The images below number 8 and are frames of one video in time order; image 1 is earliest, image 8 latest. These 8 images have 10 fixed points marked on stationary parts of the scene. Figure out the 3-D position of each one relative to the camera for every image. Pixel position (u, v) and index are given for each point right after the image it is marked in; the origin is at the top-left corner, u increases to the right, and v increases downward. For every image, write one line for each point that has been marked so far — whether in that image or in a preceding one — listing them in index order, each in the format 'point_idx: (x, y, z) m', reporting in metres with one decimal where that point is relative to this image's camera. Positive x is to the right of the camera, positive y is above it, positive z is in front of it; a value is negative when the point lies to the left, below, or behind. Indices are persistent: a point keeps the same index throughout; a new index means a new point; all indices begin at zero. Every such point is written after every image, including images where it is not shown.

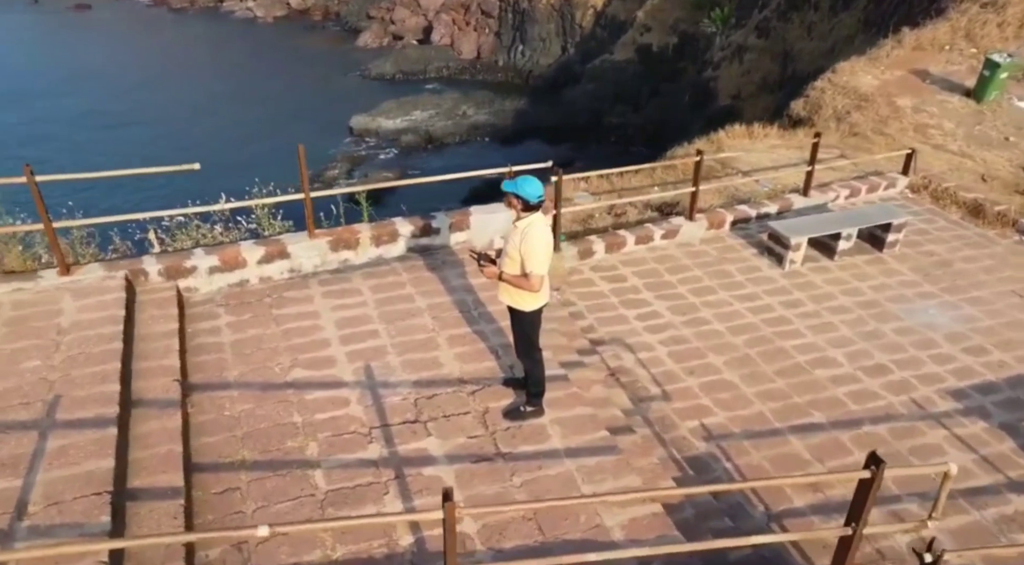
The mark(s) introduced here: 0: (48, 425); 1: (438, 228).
0: (-2.5, -0.8, +3.8) m
1: (-0.6, +0.5, +6.5) m
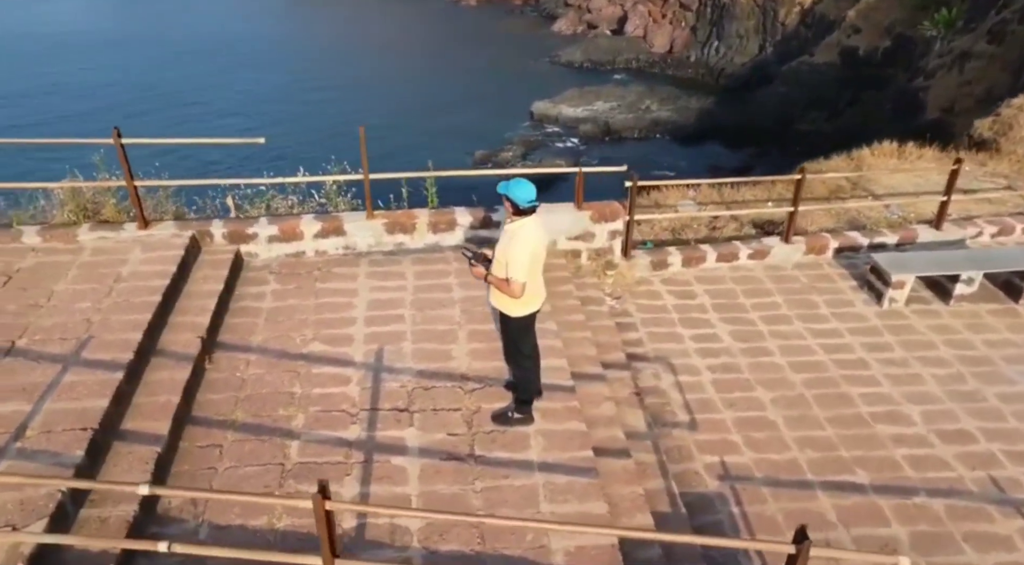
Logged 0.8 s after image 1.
0: (-2.6, -0.5, +4.3) m
1: (-0.1, +0.5, +6.4) m
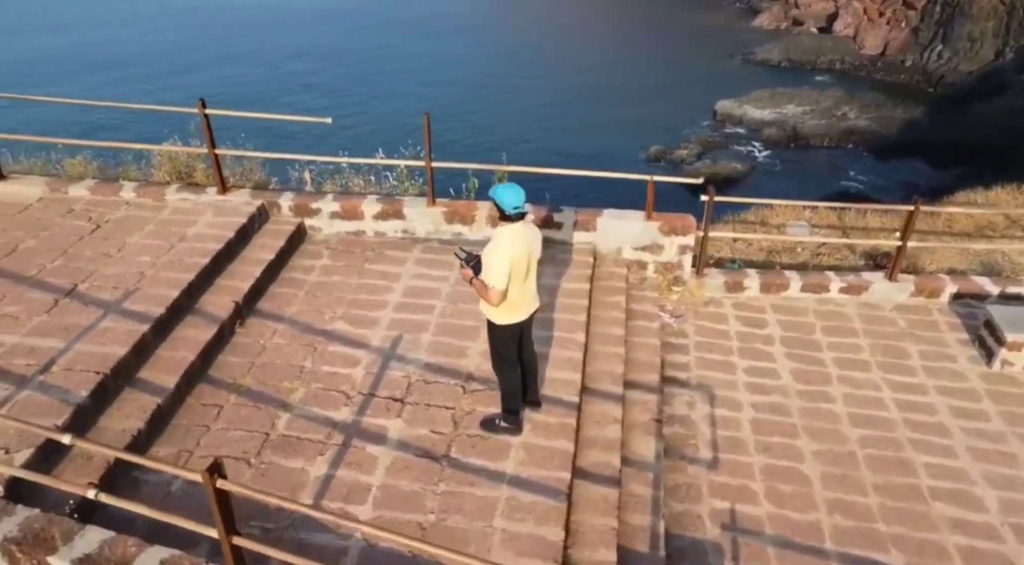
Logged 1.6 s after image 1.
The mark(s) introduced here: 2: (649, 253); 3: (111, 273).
0: (-2.6, -0.2, +4.7) m
1: (+0.4, +0.5, +6.3) m
2: (+1.2, +0.3, +6.4) m
3: (-2.8, +0.1, +5.1) m
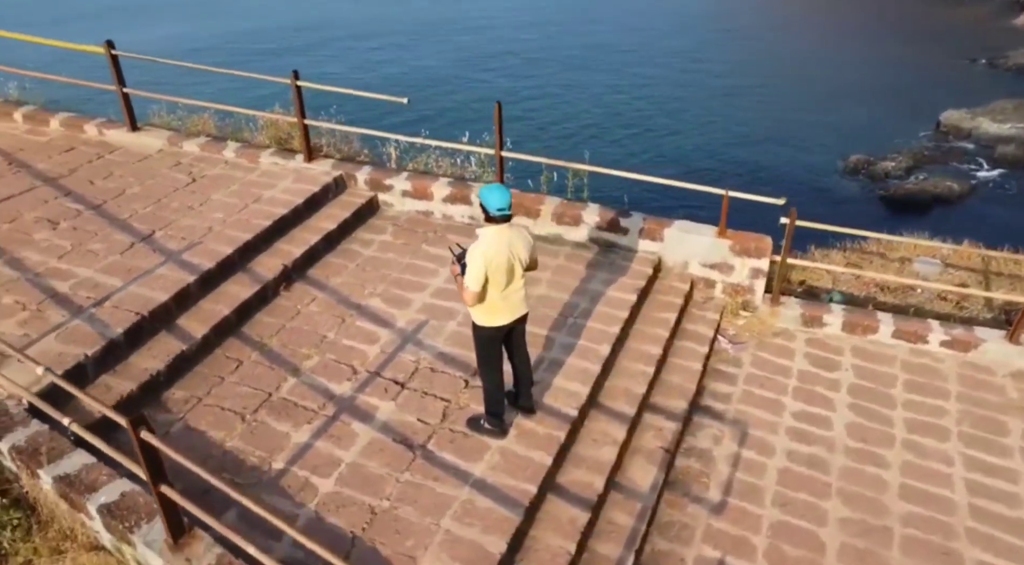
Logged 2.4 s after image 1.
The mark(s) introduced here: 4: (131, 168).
0: (-2.5, +0.2, +5.2) m
1: (+0.9, +0.5, +6.0) m
2: (+1.7, +0.1, +5.9) m
3: (-2.5, +0.5, +5.6) m
4: (-3.5, +1.0, +6.6) m
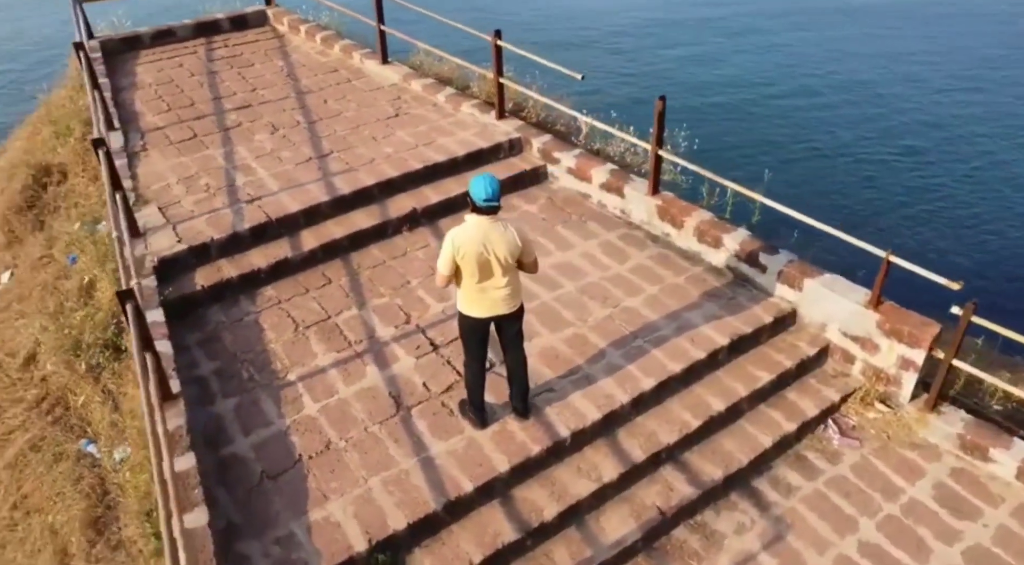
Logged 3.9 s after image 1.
0: (-1.5, +0.9, +6.0) m
1: (+1.8, +0.1, +5.2) m
2: (+2.3, -0.4, +4.8) m
3: (-1.3, +1.1, +6.4) m
4: (-1.6, +2.0, +7.6) m
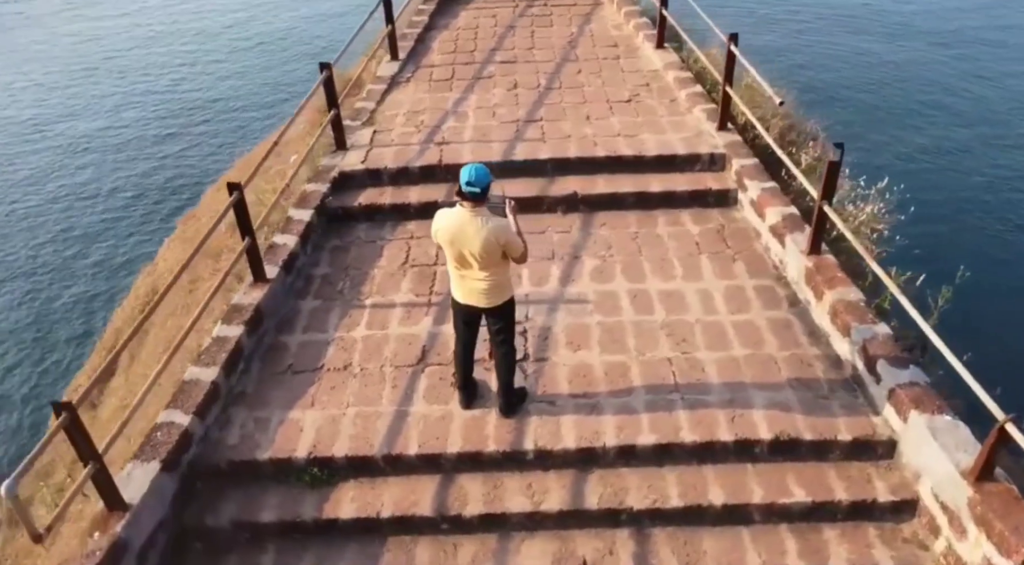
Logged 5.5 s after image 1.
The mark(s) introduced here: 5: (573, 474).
0: (0.0, +1.2, +6.3) m
1: (+2.1, -0.5, +4.1) m
2: (+2.2, -1.2, +3.7) m
3: (+0.4, +1.4, +6.5) m
4: (+1.1, +2.2, +7.6) m
5: (+0.3, -1.1, +4.1) m
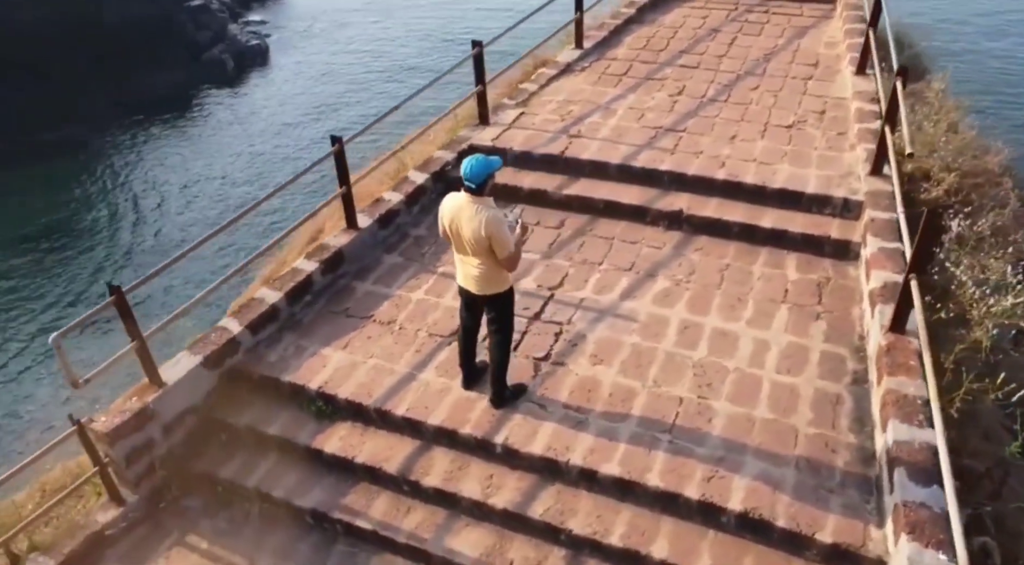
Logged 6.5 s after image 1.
0: (+1.0, +1.1, +6.2) m
1: (+1.9, -1.0, +3.5) m
2: (+1.7, -1.7, +3.1) m
3: (+1.6, +1.2, +6.2) m
4: (+2.7, +1.8, +7.0) m
5: (+0.1, -1.1, +4.1) m
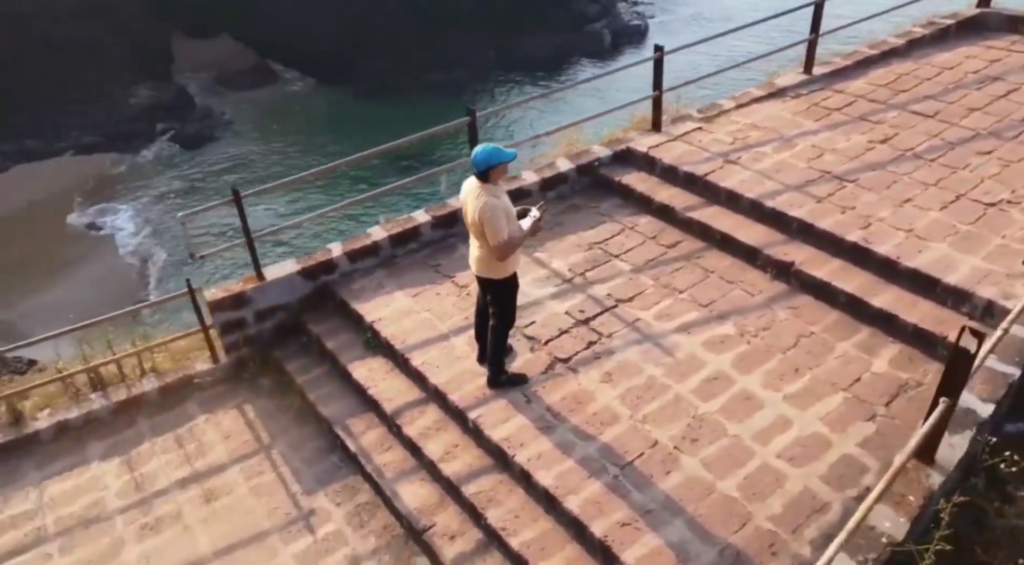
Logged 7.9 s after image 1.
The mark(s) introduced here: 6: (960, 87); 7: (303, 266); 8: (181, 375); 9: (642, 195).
0: (+2.1, +0.8, +5.7) m
1: (+1.2, -1.4, +3.0) m
2: (+0.7, -2.0, +2.8) m
3: (+2.6, +0.7, +5.5) m
4: (+4.1, +0.9, +5.8) m
5: (-0.1, -1.1, +4.3) m
6: (+4.4, +1.9, +7.2) m
7: (-1.6, +0.1, +5.5) m
8: (-2.5, -0.7, +5.5) m
9: (+1.0, +0.8, +6.1) m
